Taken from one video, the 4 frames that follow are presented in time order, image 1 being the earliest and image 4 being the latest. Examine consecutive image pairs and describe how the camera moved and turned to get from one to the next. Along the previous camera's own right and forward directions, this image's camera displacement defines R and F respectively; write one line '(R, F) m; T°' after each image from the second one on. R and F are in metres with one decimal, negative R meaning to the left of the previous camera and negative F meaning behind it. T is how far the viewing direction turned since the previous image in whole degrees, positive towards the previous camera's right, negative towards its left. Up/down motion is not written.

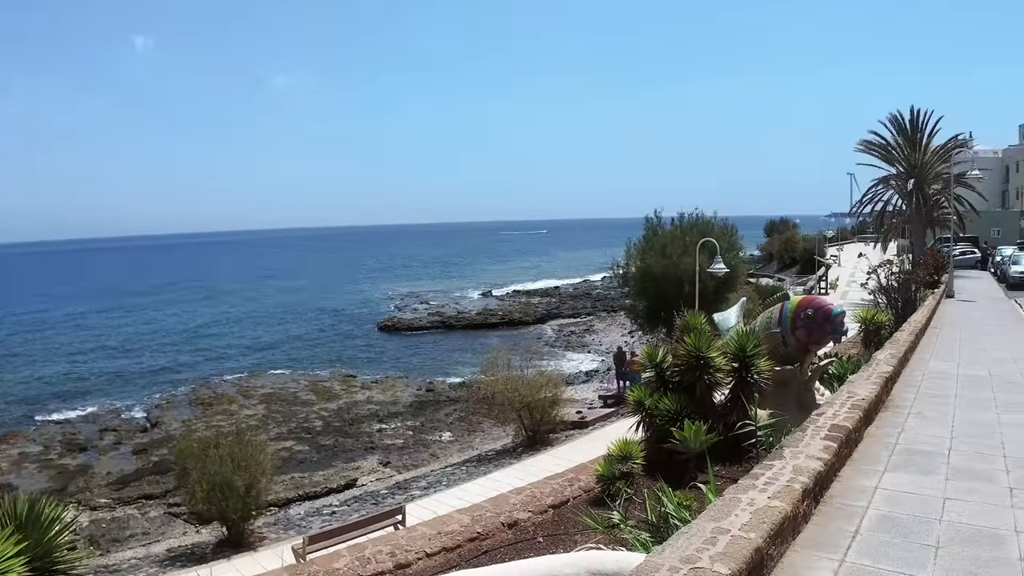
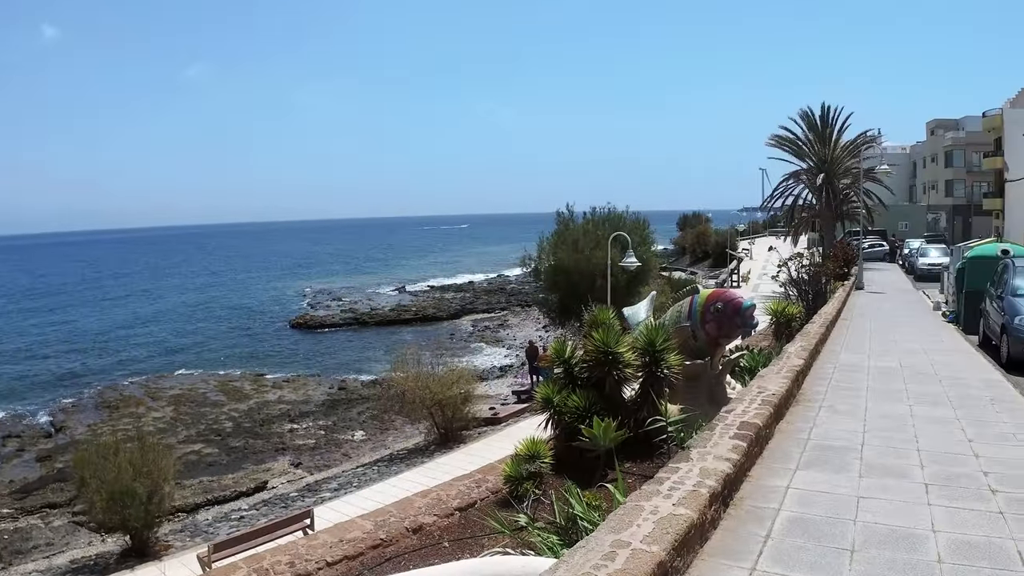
(+0.3, +0.6) m; +6°
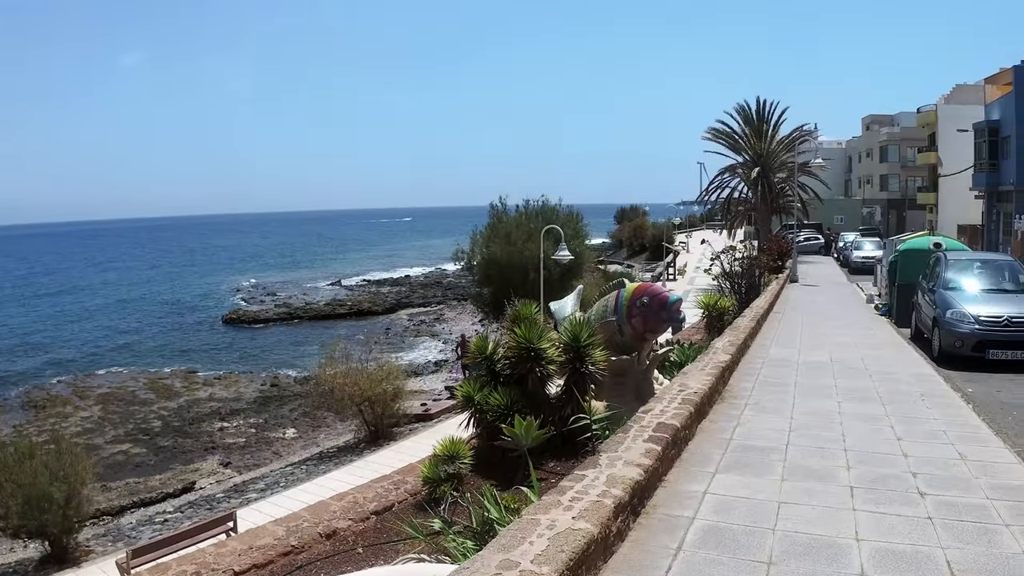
(+0.3, +0.5) m; +4°
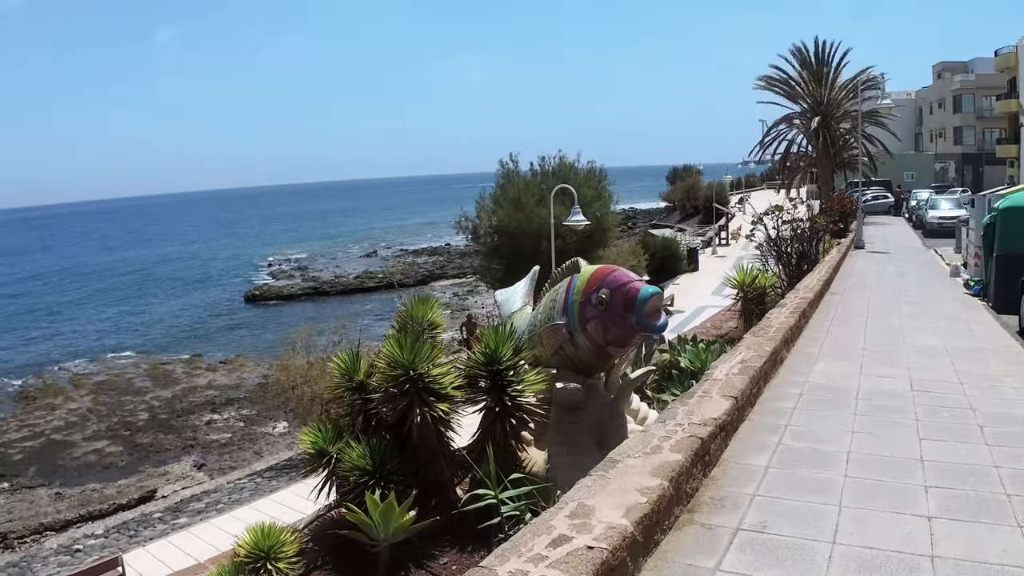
(+1.3, +3.3) m; -5°
